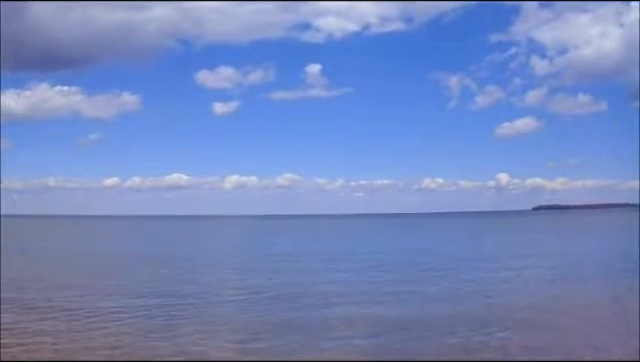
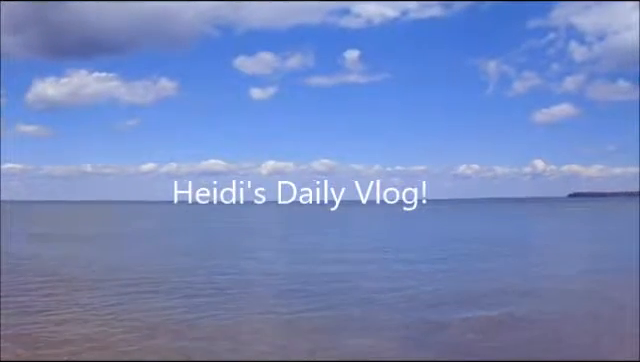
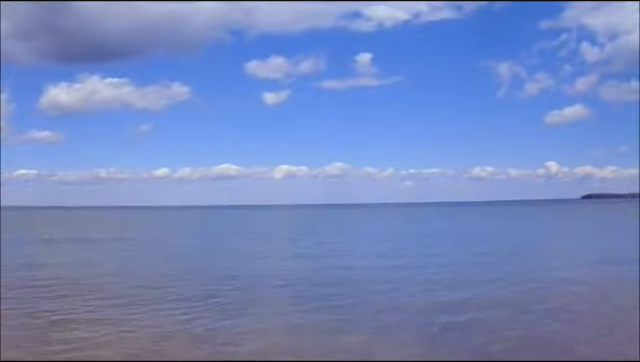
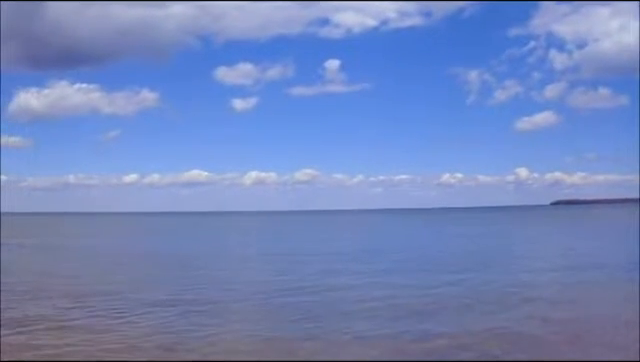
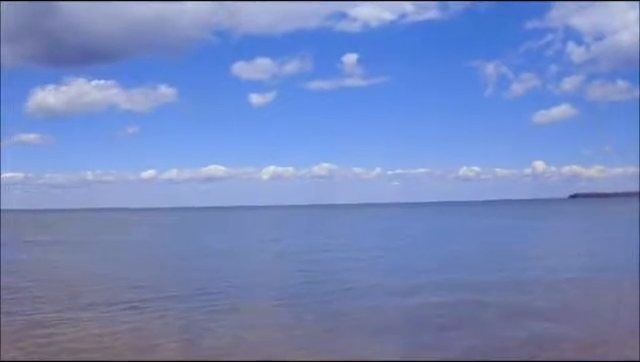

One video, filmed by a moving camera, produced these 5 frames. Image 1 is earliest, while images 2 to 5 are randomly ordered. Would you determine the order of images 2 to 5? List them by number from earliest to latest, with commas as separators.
4, 5, 3, 2
